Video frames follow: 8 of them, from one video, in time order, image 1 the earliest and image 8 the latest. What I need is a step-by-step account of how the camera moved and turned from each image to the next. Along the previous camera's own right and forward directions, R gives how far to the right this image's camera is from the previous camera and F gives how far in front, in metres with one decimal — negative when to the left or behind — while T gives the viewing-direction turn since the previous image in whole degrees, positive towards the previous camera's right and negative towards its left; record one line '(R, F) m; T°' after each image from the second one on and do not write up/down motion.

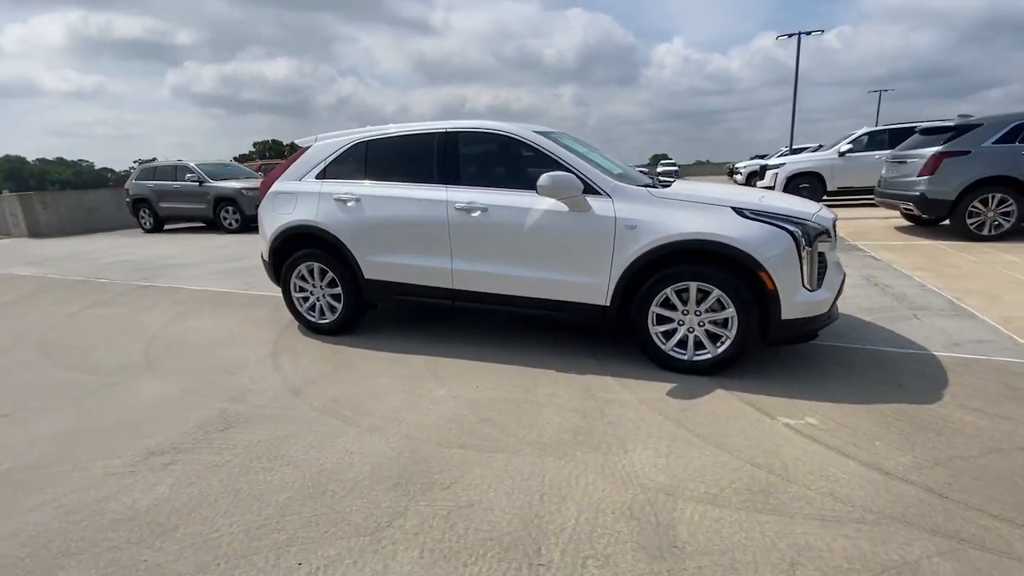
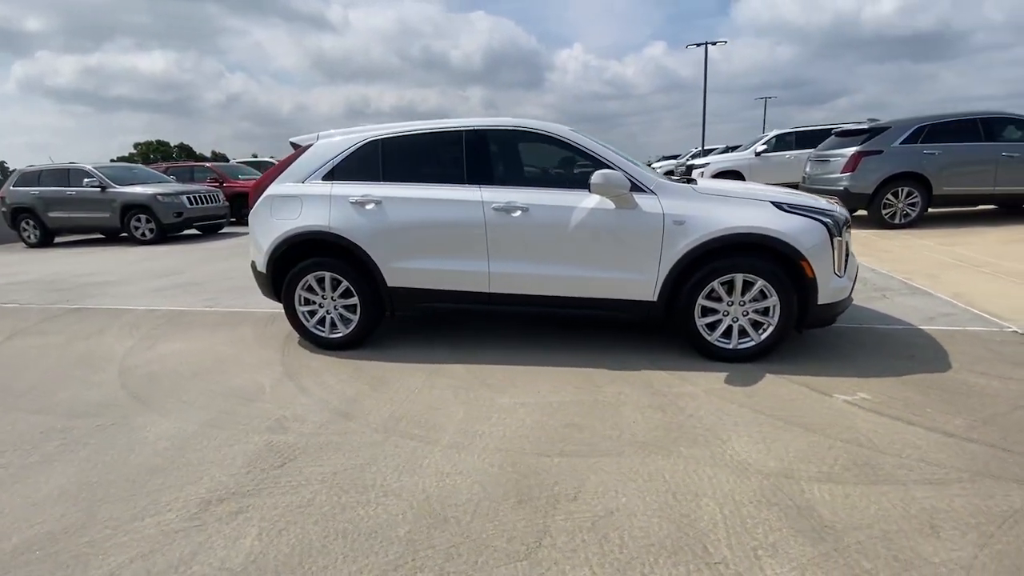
(-1.1, +0.2) m; +10°
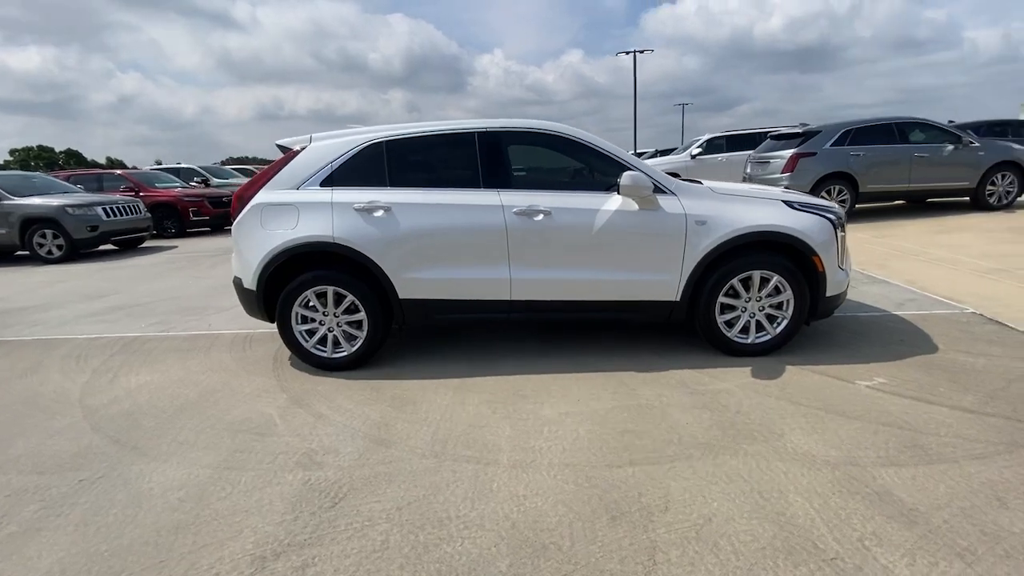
(-0.8, +0.2) m; +8°
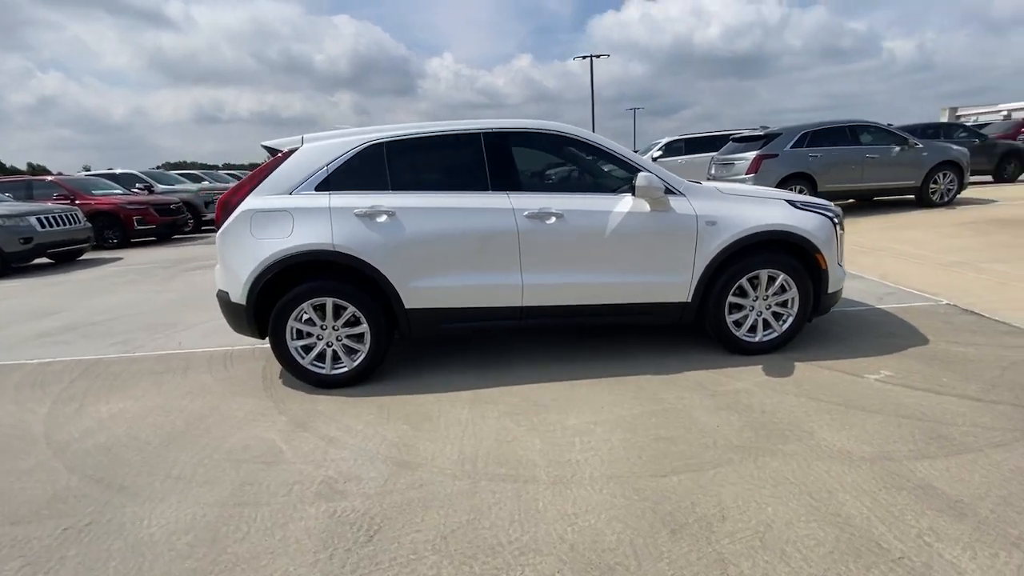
(-0.5, +0.2) m; +5°
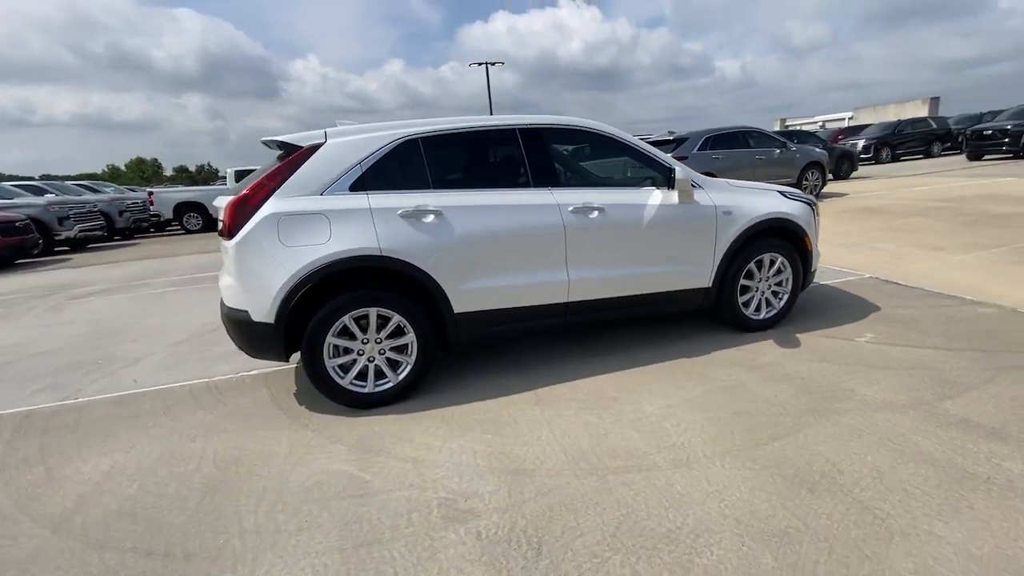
(-1.3, +0.2) m; +13°
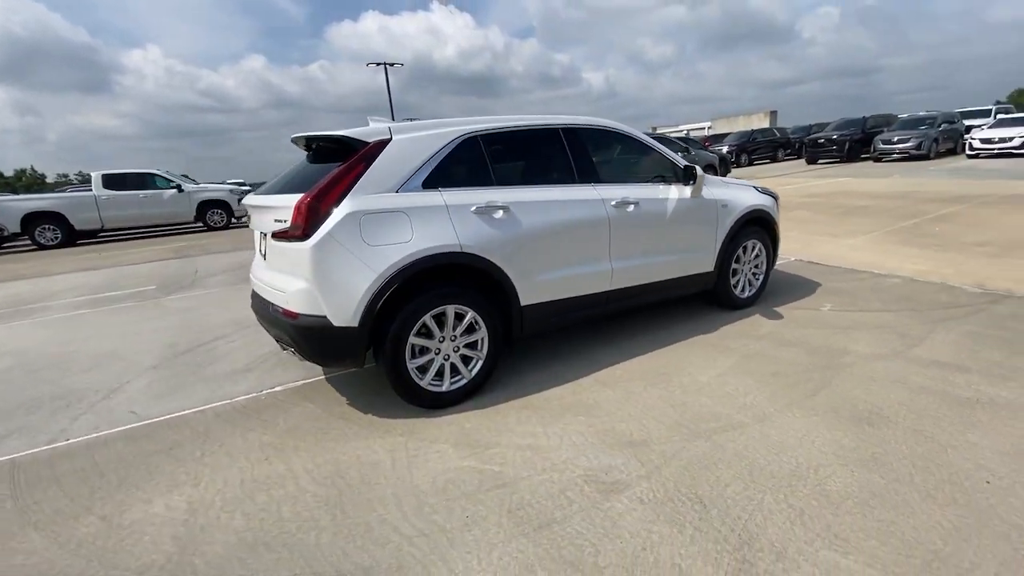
(-1.4, 0.0) m; +13°
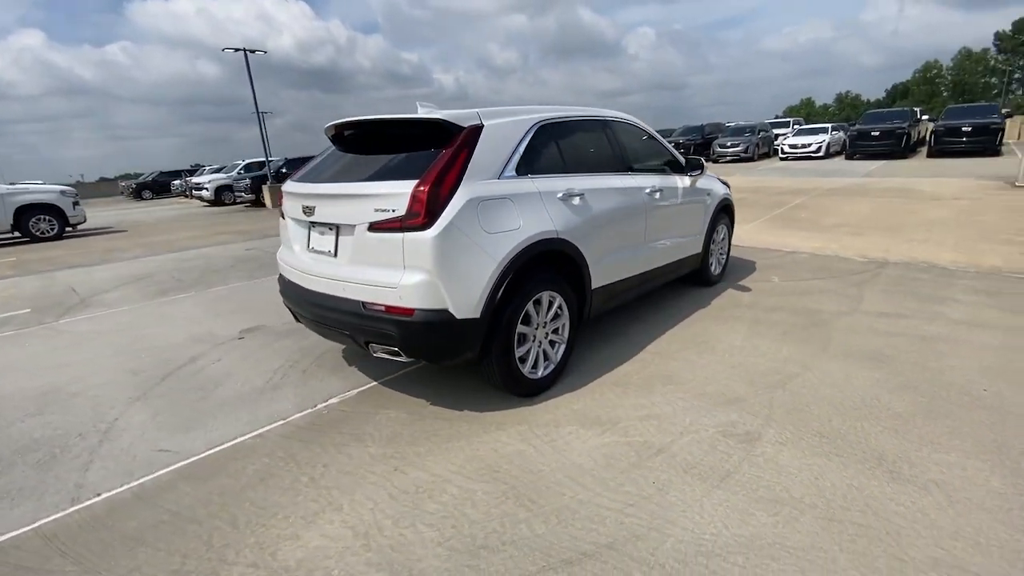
(-1.7, +0.2) m; +16°
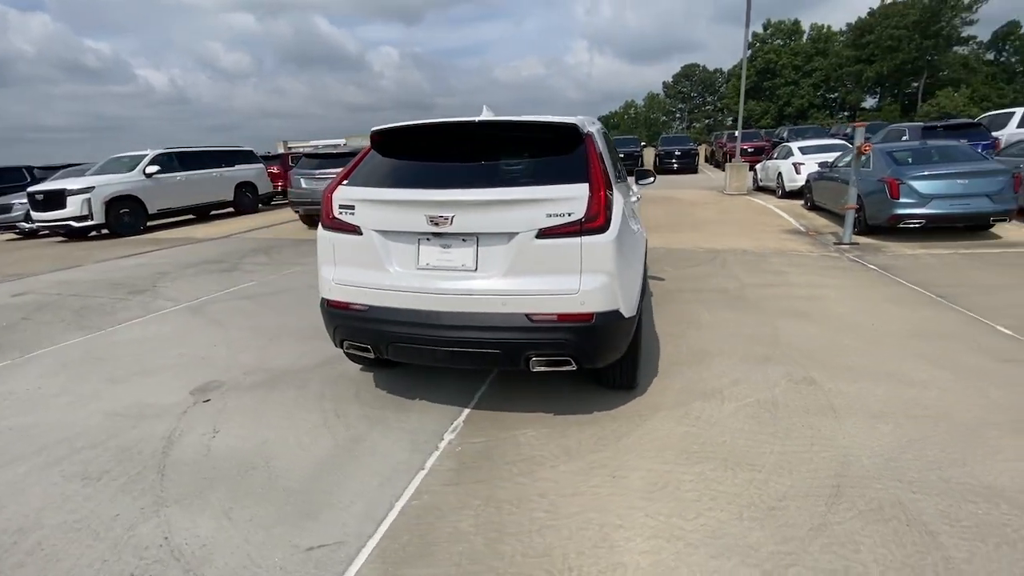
(-2.4, +0.6) m; +27°
